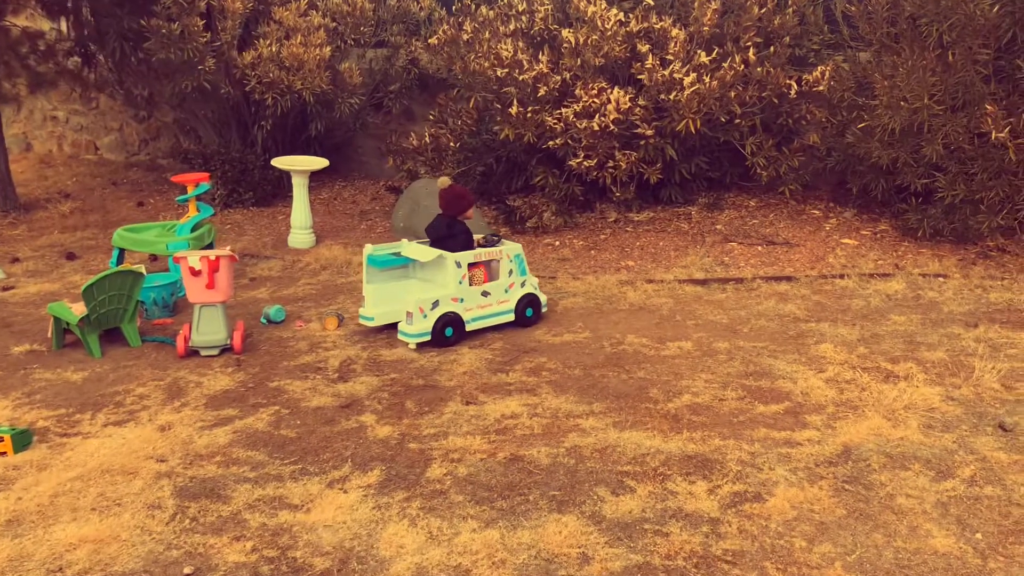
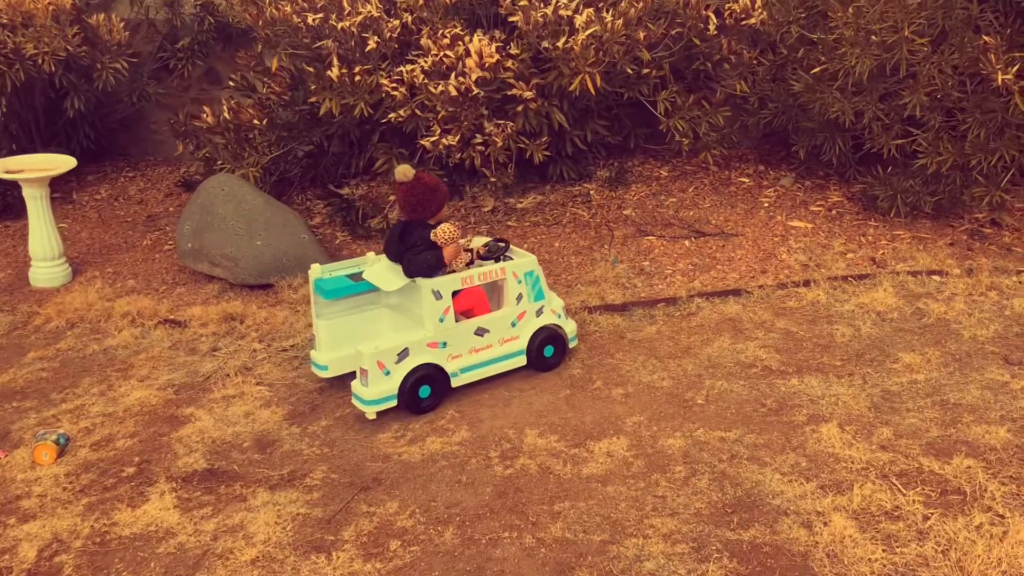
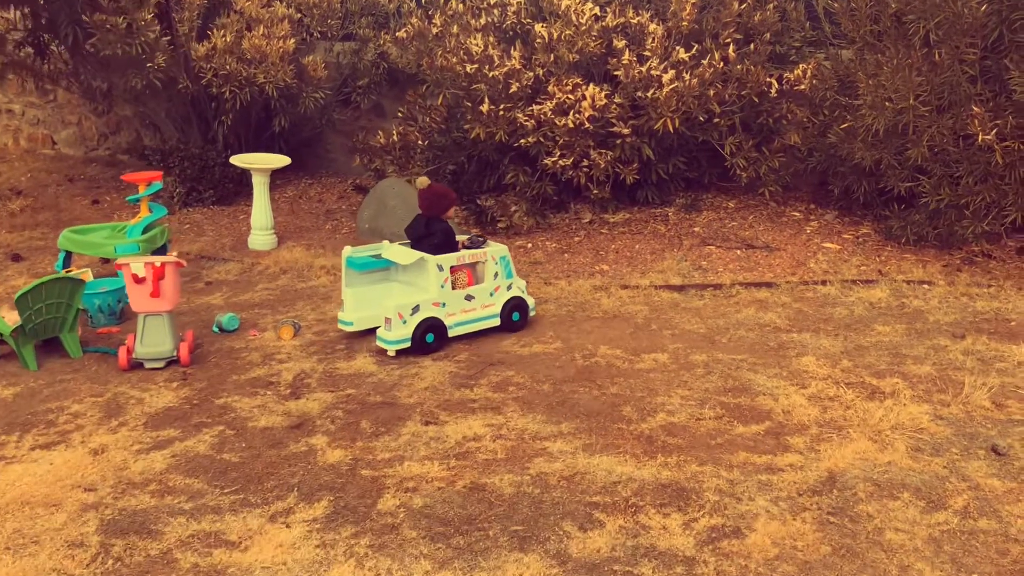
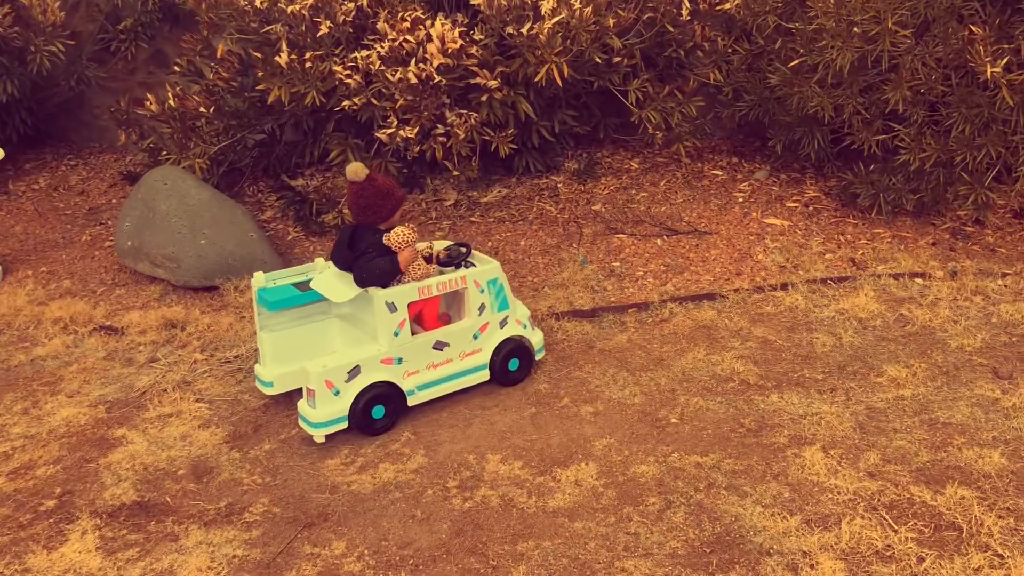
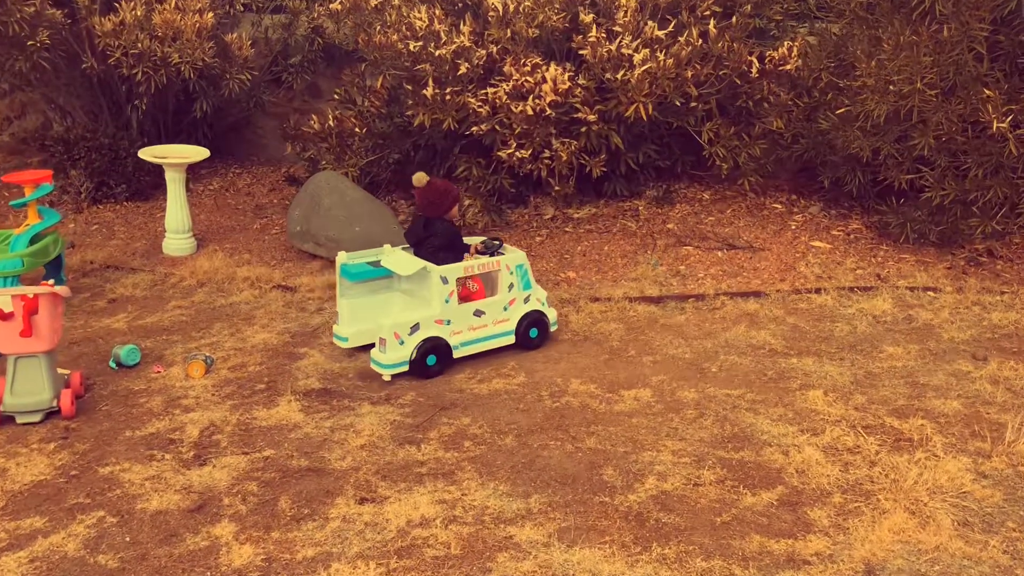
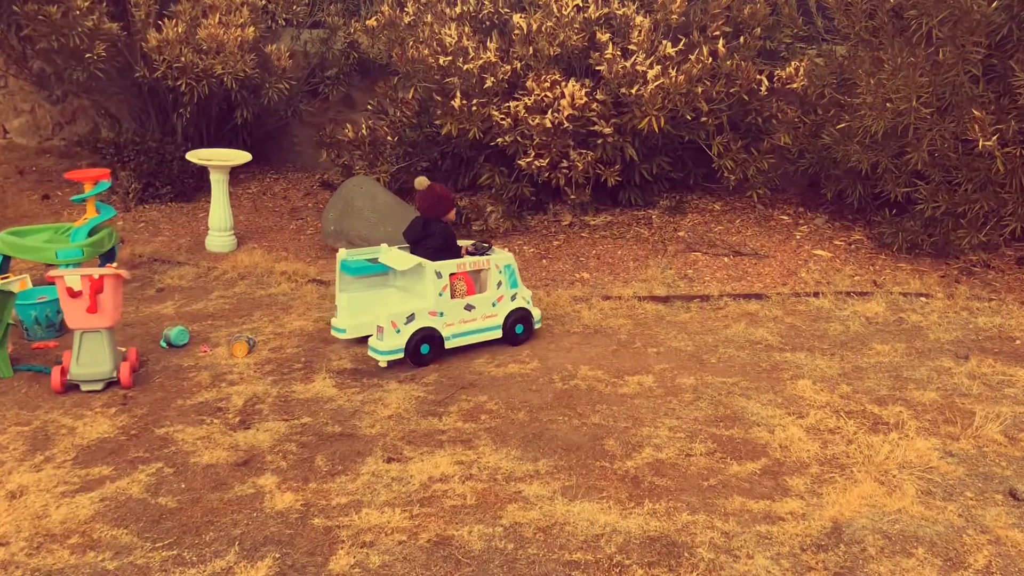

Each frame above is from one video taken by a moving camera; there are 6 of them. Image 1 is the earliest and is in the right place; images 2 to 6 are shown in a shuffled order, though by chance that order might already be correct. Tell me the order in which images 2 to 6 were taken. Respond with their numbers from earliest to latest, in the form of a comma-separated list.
3, 6, 5, 2, 4
